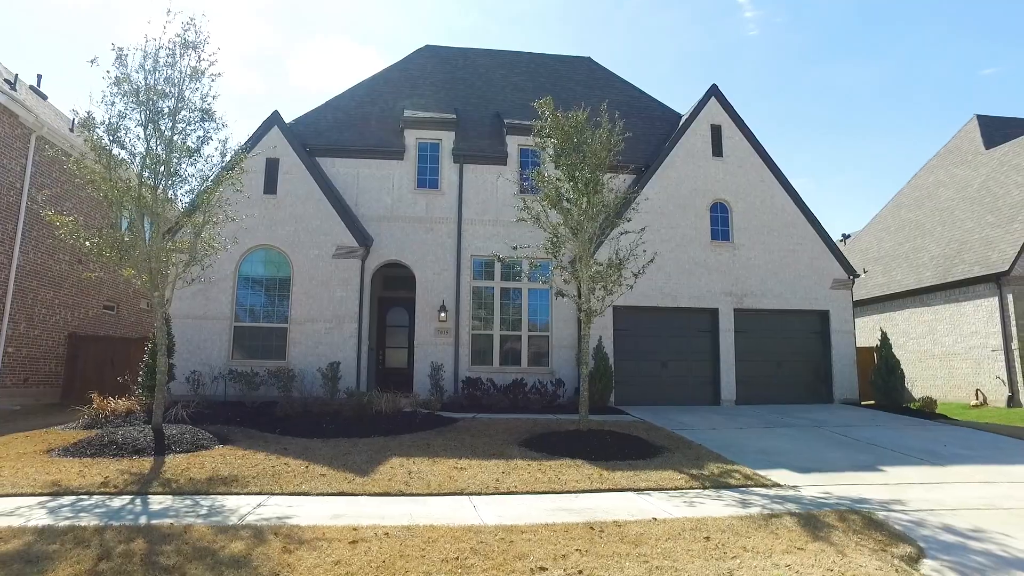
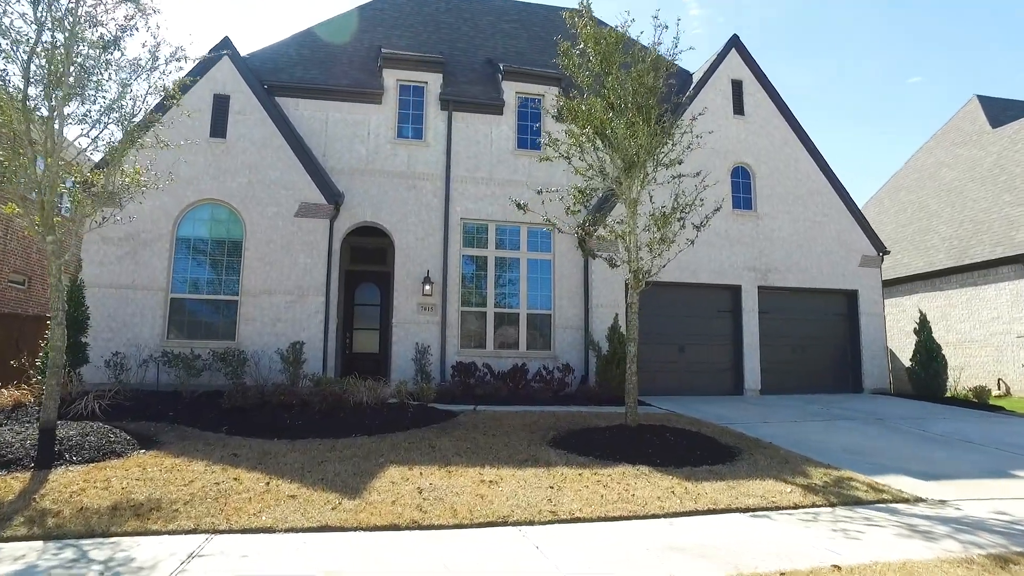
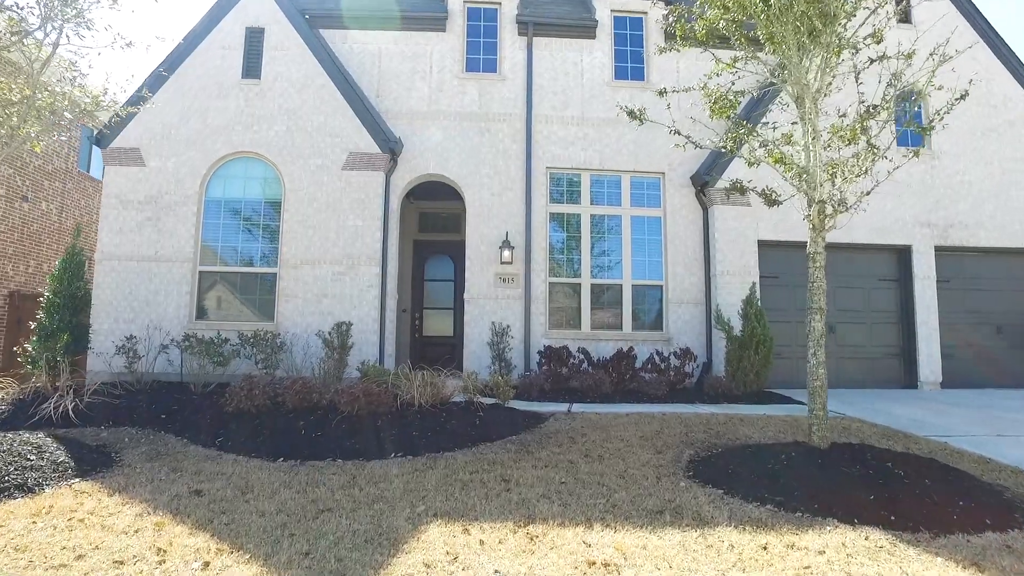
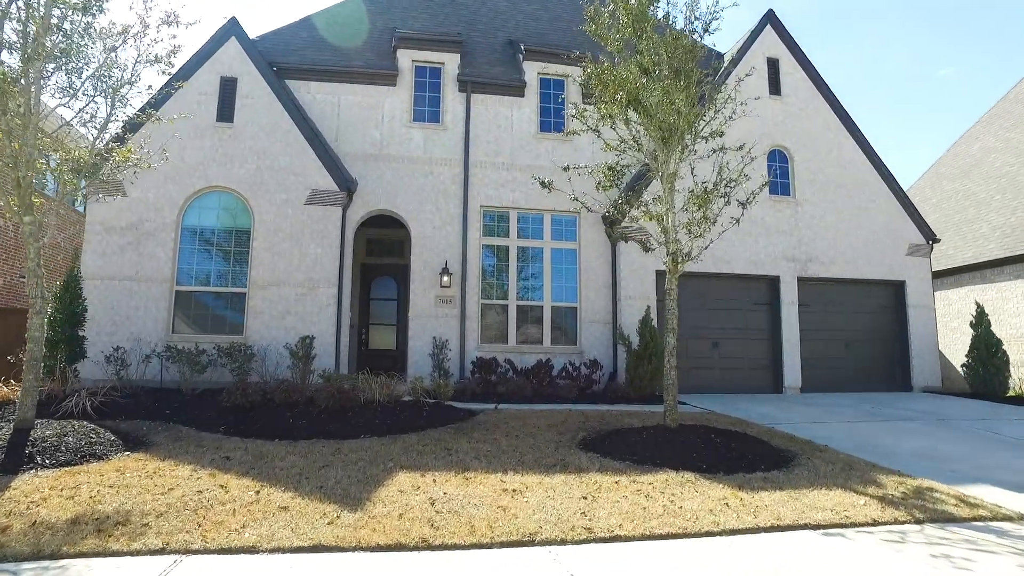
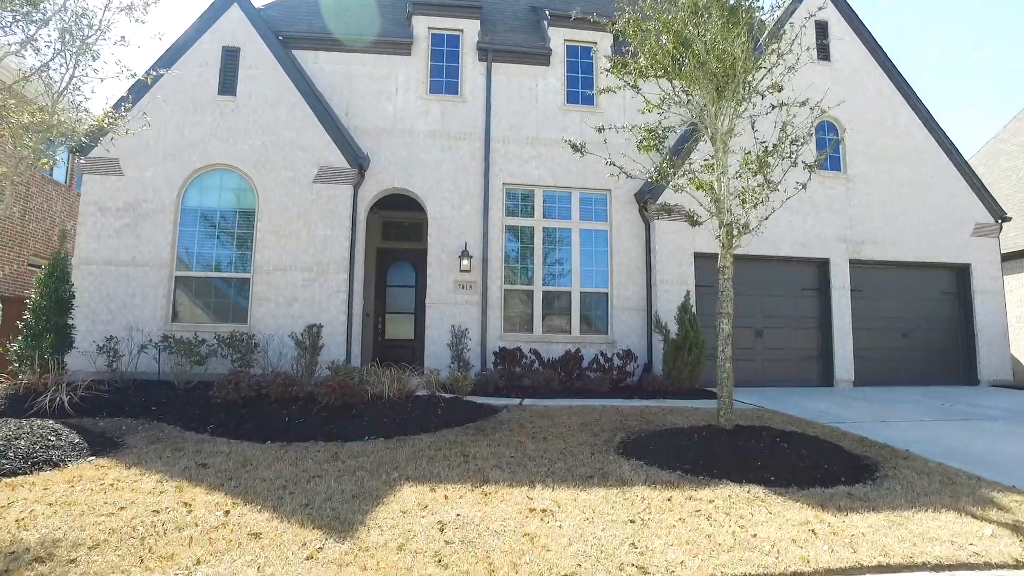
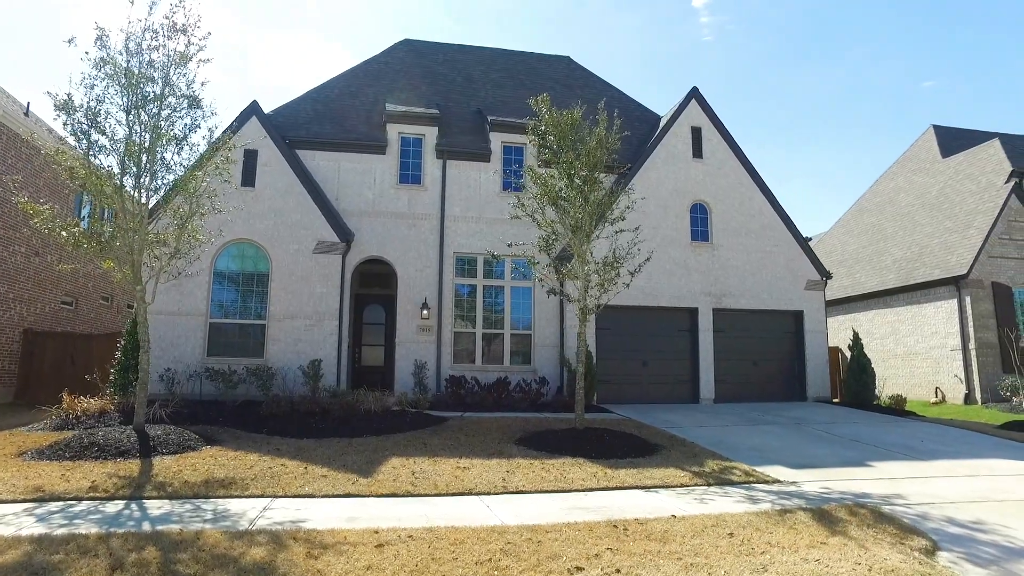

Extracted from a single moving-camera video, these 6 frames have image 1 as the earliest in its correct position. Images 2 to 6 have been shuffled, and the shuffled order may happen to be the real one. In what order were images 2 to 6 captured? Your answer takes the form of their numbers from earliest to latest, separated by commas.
6, 2, 4, 5, 3
